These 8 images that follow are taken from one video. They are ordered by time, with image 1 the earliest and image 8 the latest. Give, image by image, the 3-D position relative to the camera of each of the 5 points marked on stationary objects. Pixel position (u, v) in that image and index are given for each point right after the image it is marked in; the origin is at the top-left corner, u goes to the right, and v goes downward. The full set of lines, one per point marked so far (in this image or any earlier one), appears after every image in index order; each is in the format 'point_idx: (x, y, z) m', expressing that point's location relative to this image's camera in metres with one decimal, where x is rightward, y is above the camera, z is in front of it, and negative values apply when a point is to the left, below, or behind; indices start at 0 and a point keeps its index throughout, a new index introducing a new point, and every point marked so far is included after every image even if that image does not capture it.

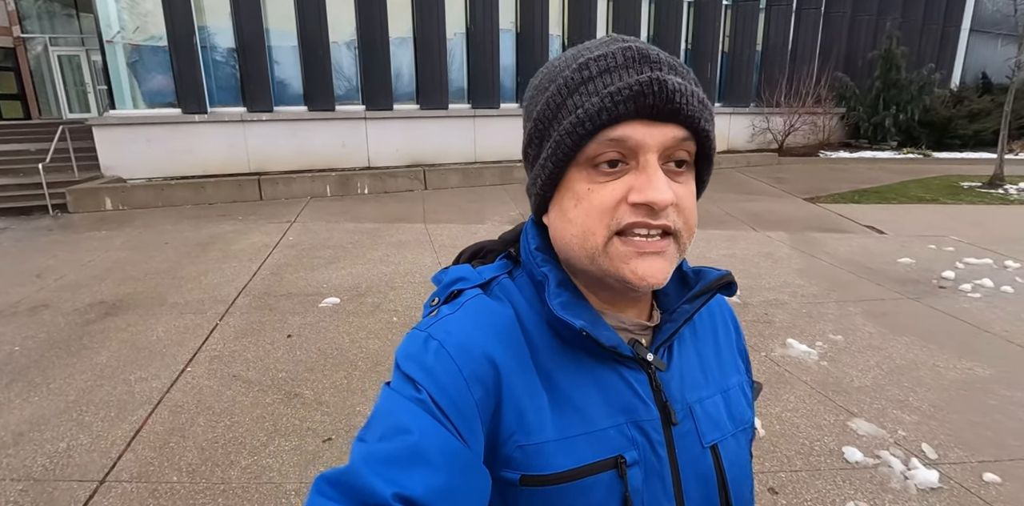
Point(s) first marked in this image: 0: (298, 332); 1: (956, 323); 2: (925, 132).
0: (-1.5, -0.5, +3.6) m
1: (+3.1, -0.5, +3.7) m
2: (+10.3, +3.0, +13.0) m
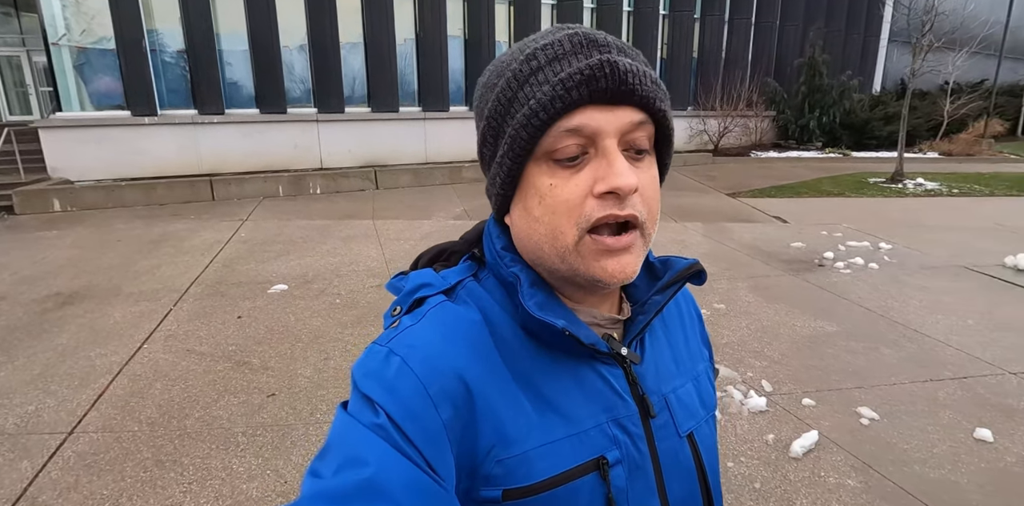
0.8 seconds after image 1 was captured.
0: (-2.0, -0.5, +4.0) m
1: (+2.6, -0.3, +4.4) m
2: (+9.1, +3.2, +14.1) m
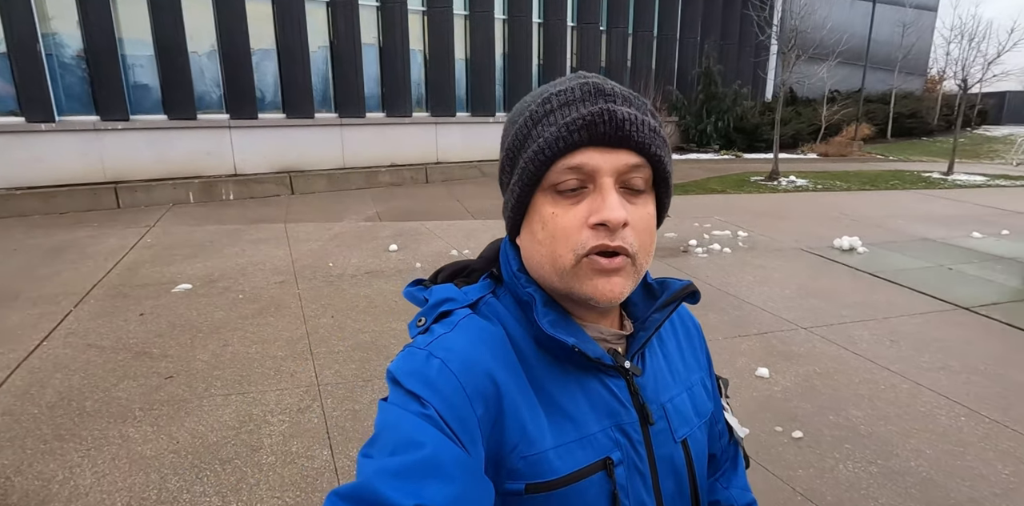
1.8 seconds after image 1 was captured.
0: (-2.9, -0.5, +4.2) m
1: (+1.6, -0.2, +5.1) m
2: (+6.8, +3.5, +15.6) m
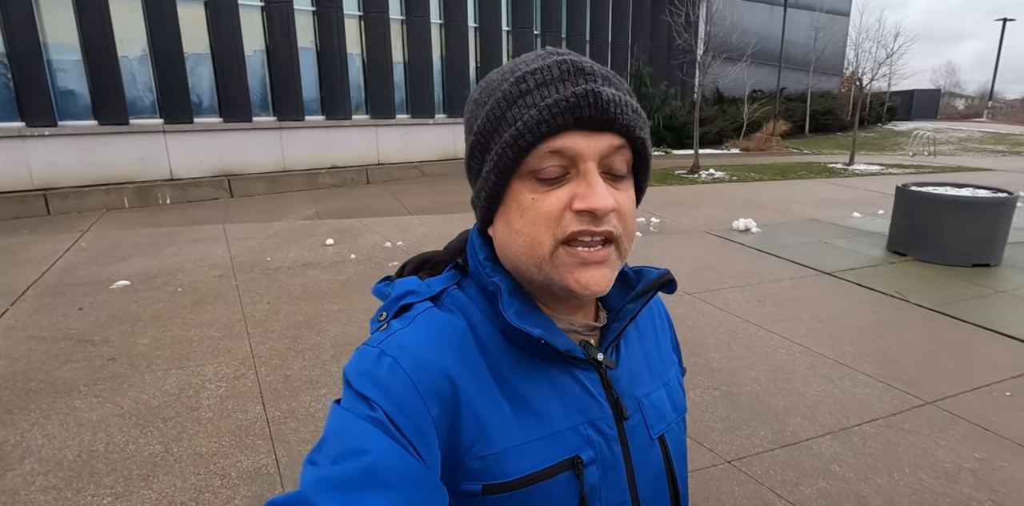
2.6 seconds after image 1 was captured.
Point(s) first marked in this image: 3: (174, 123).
0: (-3.5, -0.4, +4.4) m
1: (+0.9, 0.0, +5.7) m
2: (+5.0, +3.8, +16.6) m
3: (-6.3, +2.4, +9.7) m
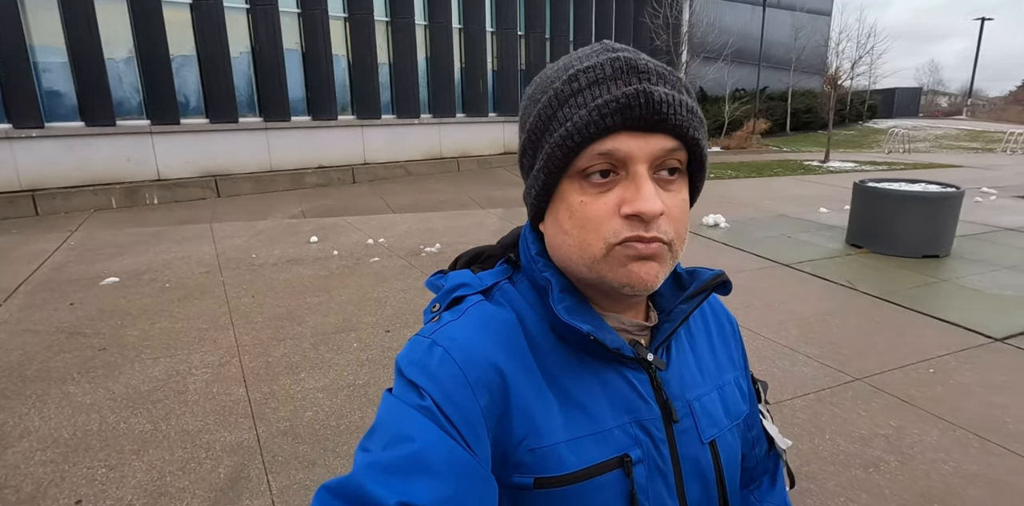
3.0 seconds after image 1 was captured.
0: (-3.8, -0.4, +4.6) m
1: (+0.6, 0.0, +6.0) m
2: (+4.5, +3.9, +16.9) m
3: (-6.7, +2.4, +9.9) m
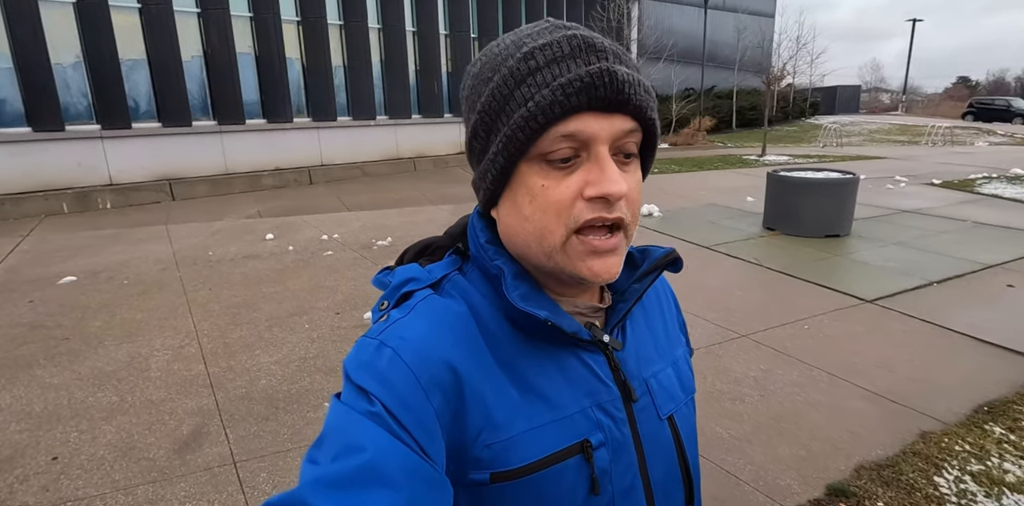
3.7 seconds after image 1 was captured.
0: (-4.3, -0.4, +4.8) m
1: (0.0, +0.2, +6.4) m
2: (+3.1, +4.1, +17.6) m
3: (-7.6, +2.3, +9.9) m
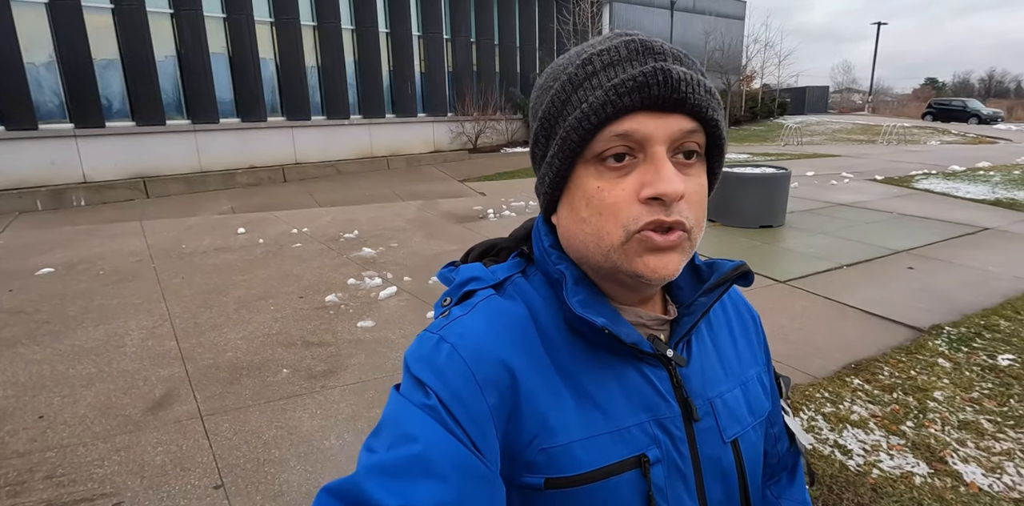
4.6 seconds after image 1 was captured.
0: (-4.8, -0.3, +5.1) m
1: (-0.6, +0.3, +6.8) m
2: (+2.2, +4.2, +18.1) m
3: (-8.2, +2.4, +10.1) m
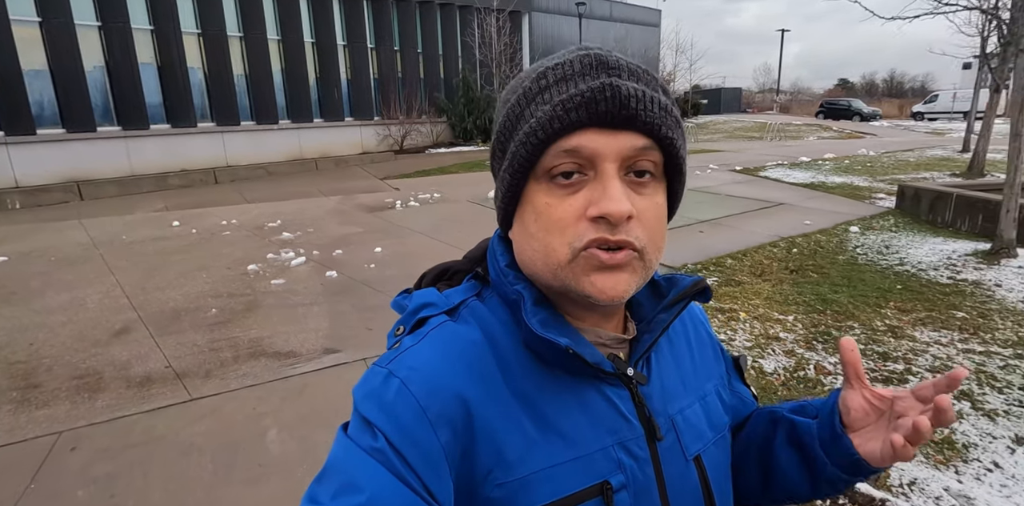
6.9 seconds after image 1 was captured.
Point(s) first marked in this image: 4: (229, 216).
0: (-6.2, -0.2, +6.0) m
1: (-2.1, +0.5, +8.2) m
2: (-0.6, +4.6, +19.7) m
3: (-10.1, +2.4, +10.7) m
4: (-4.7, +0.6, +8.6) m
